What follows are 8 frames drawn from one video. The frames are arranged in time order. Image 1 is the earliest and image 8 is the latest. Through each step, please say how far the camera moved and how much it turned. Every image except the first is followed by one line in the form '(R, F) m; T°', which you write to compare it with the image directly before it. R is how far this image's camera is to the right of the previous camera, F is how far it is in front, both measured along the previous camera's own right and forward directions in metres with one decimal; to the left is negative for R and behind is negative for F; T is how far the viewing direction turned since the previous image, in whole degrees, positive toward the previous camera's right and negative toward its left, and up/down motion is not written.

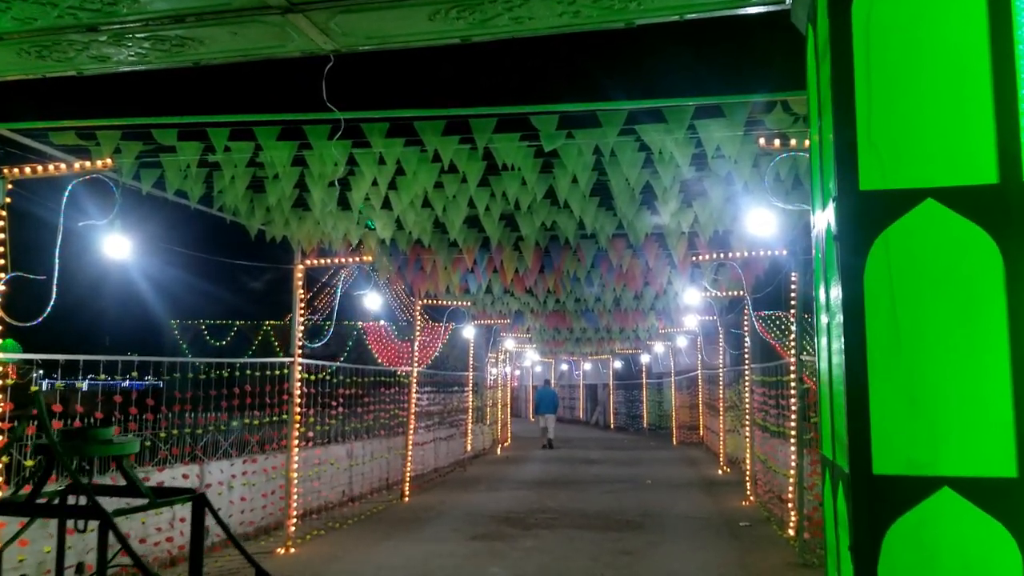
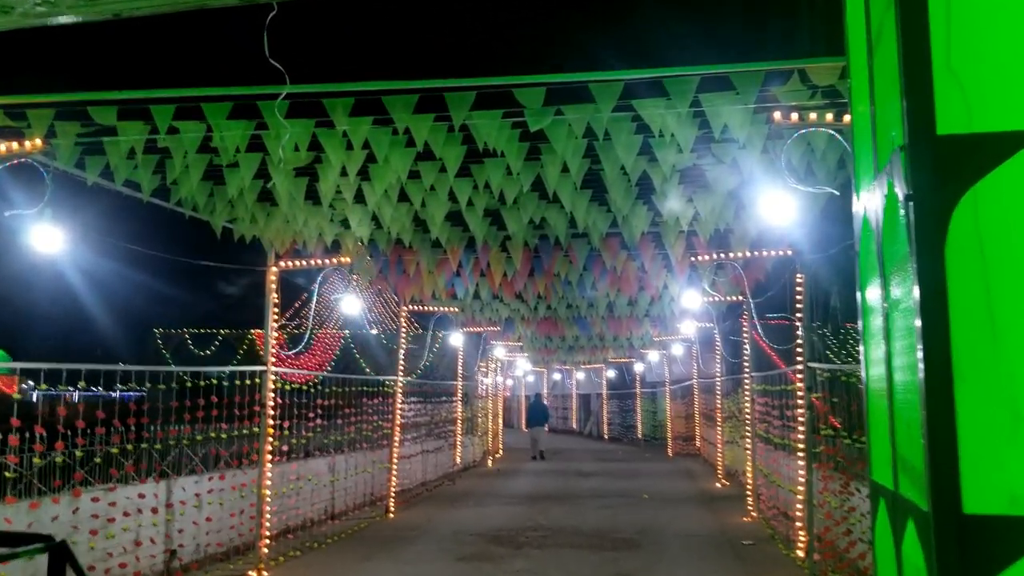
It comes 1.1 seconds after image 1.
(+0.1, +0.6) m; 0°
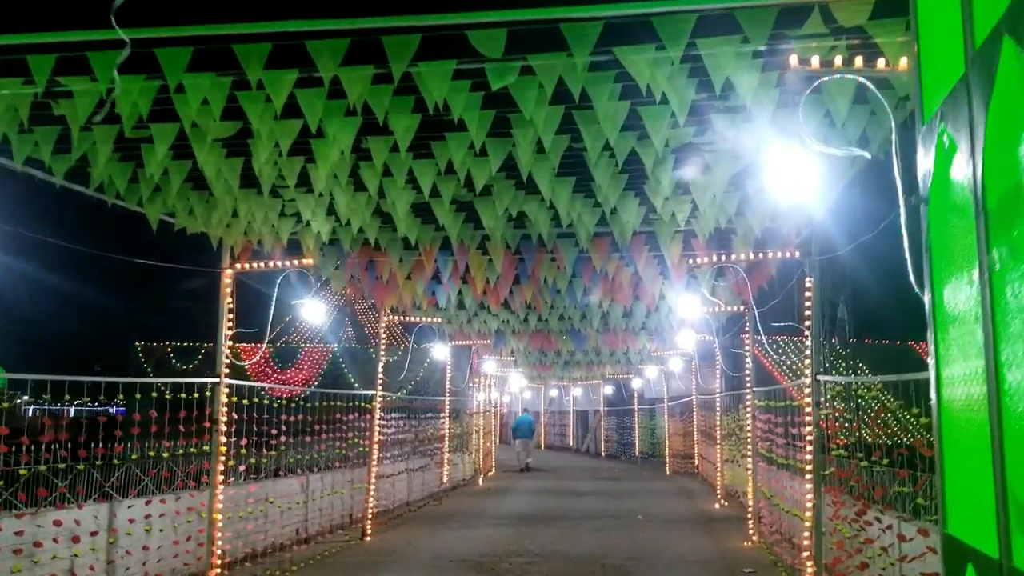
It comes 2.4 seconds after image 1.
(+0.2, +0.9) m; 0°
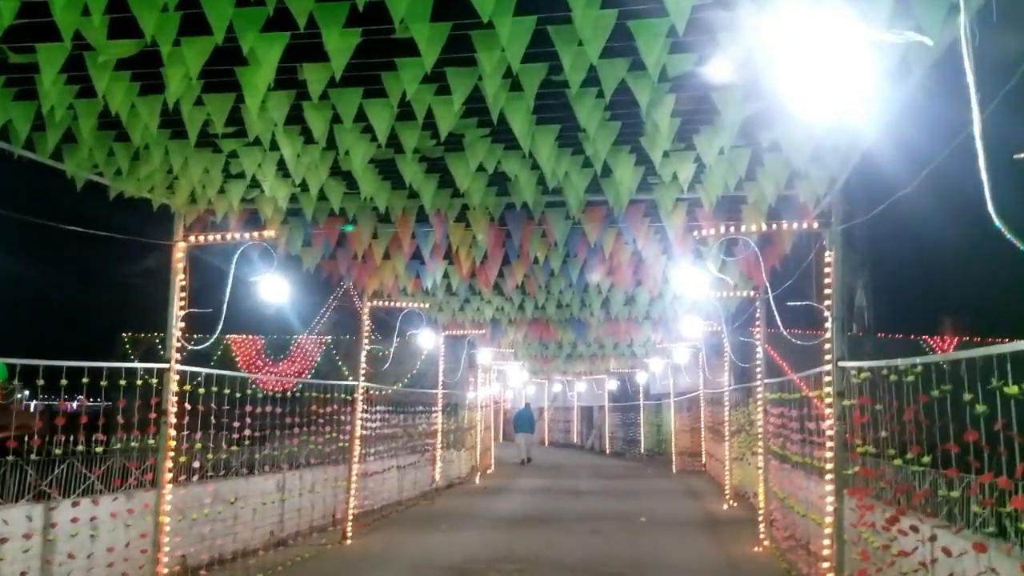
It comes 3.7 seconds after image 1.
(+0.2, +0.9) m; 0°
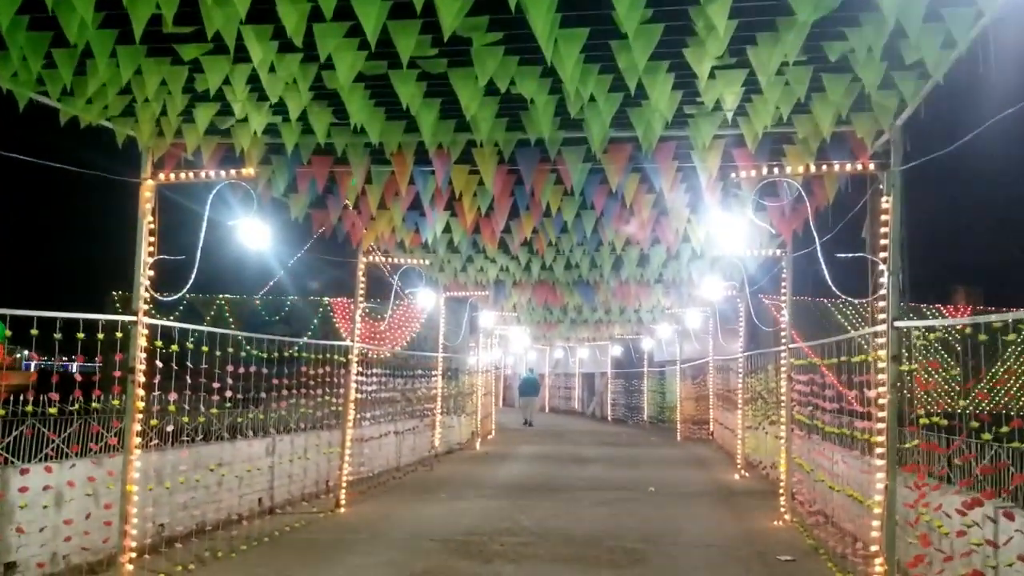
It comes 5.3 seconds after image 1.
(-0.1, +0.9) m; 0°
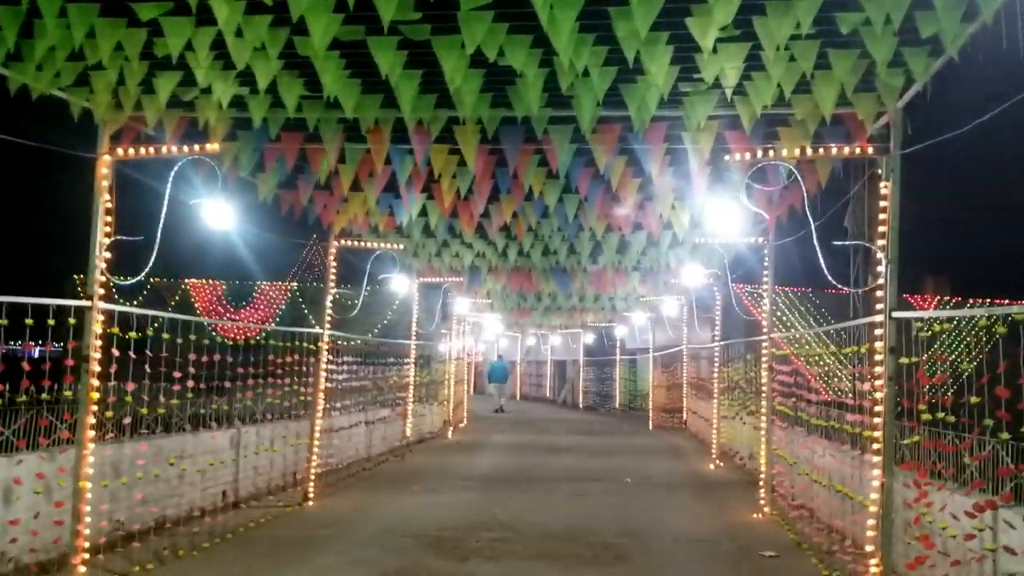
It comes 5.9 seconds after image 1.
(-0.1, +0.3) m; +2°
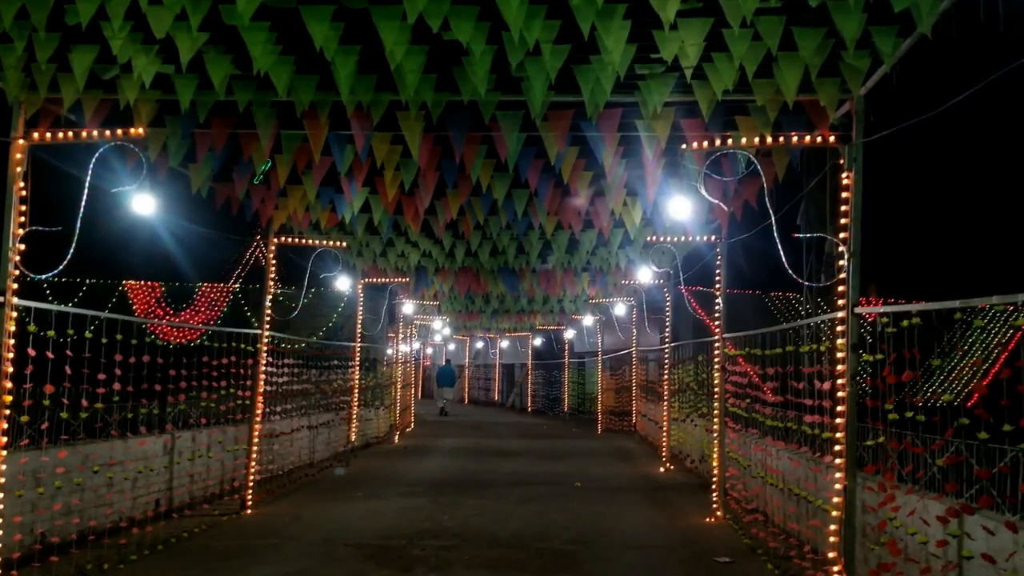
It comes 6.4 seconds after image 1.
(0.0, +0.3) m; +3°
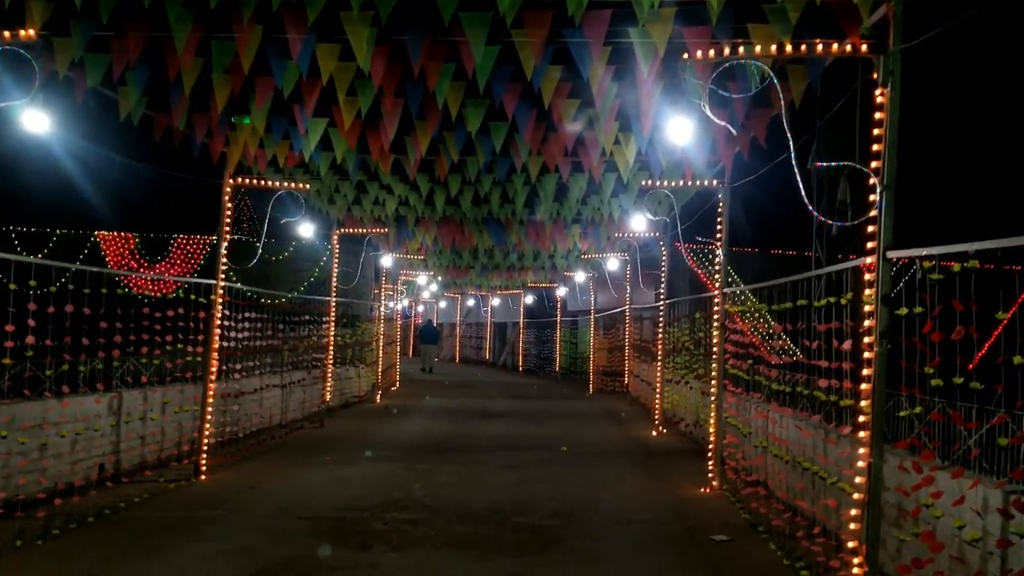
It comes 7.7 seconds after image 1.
(+0.2, +1.0) m; 0°
